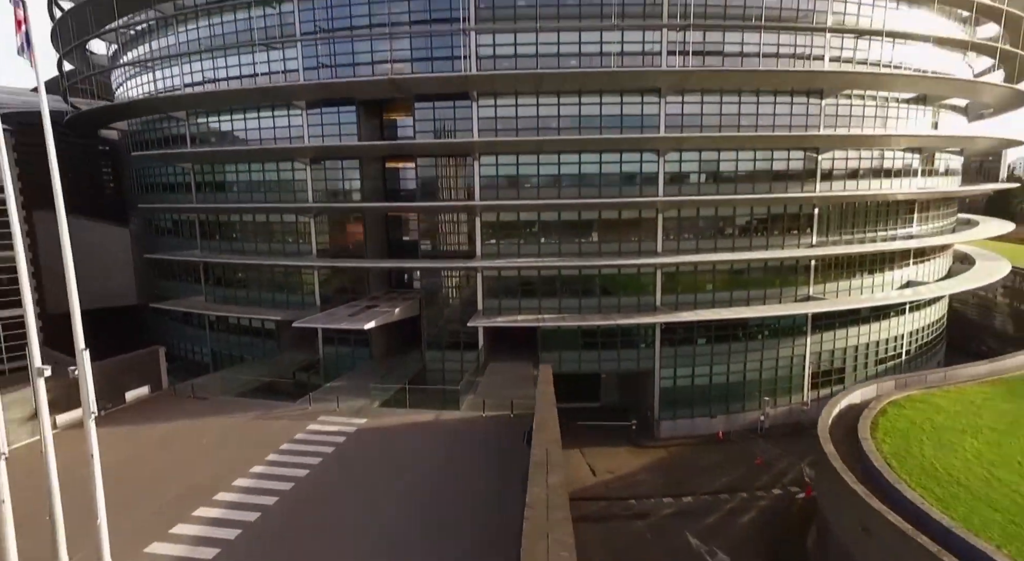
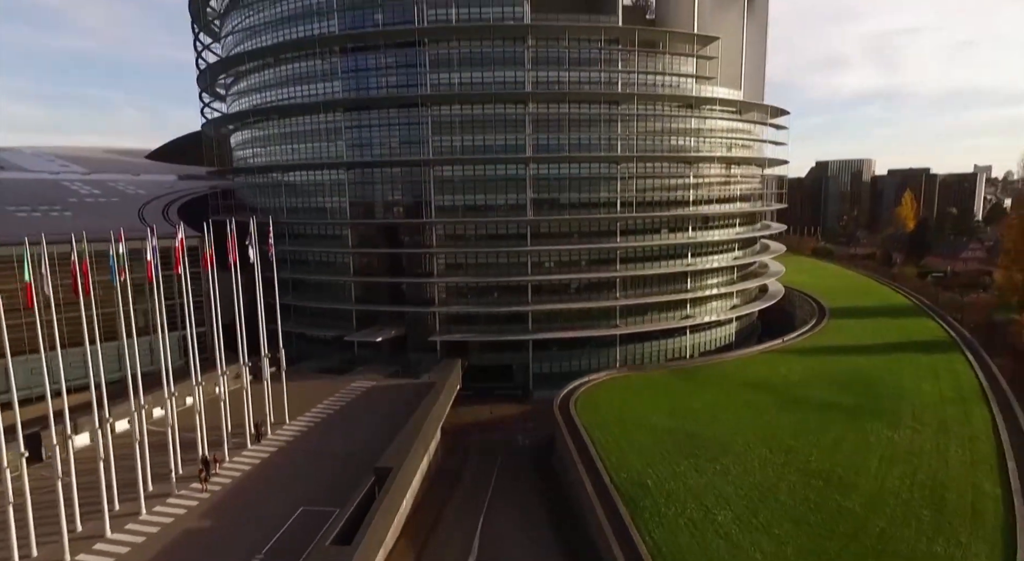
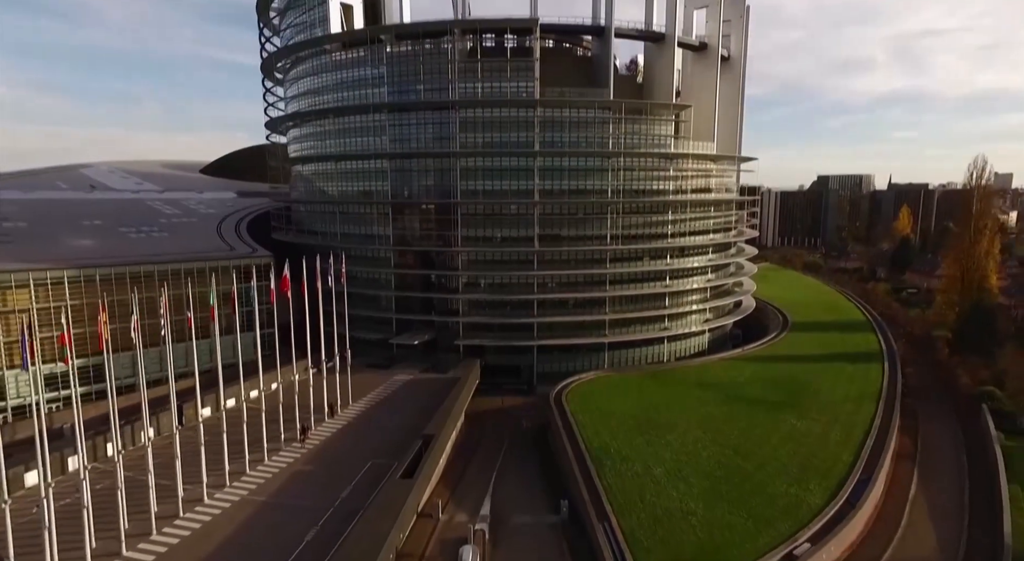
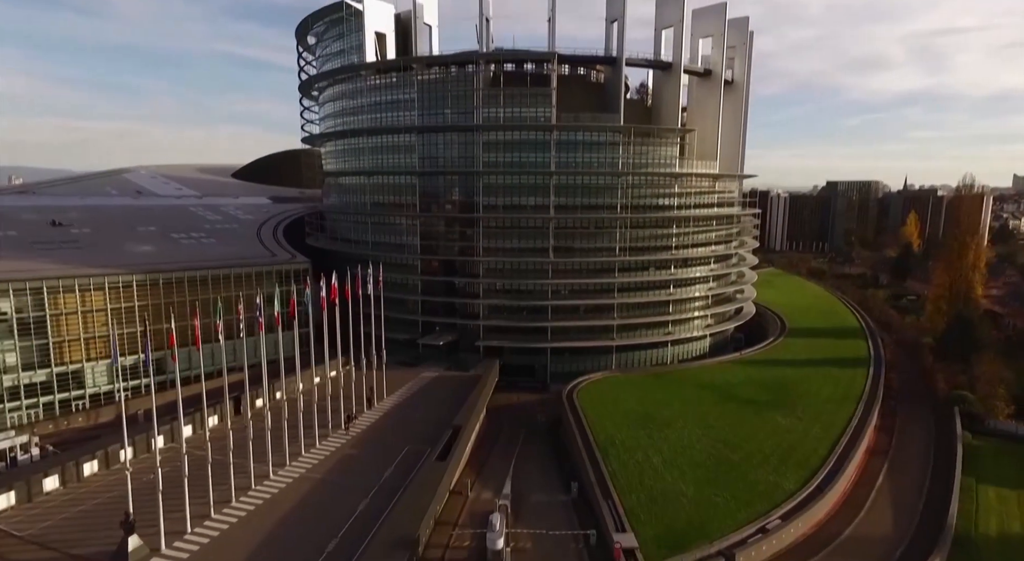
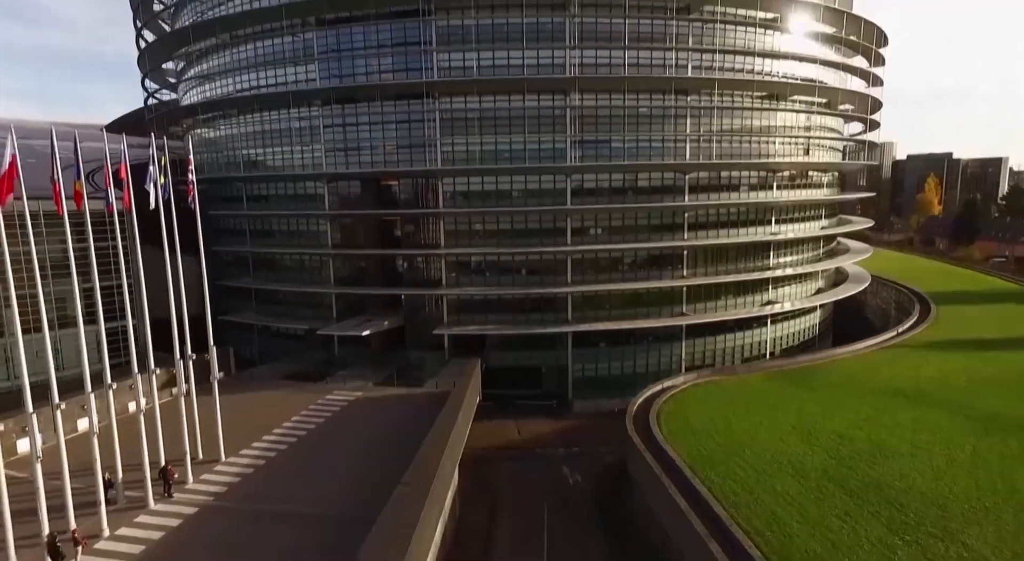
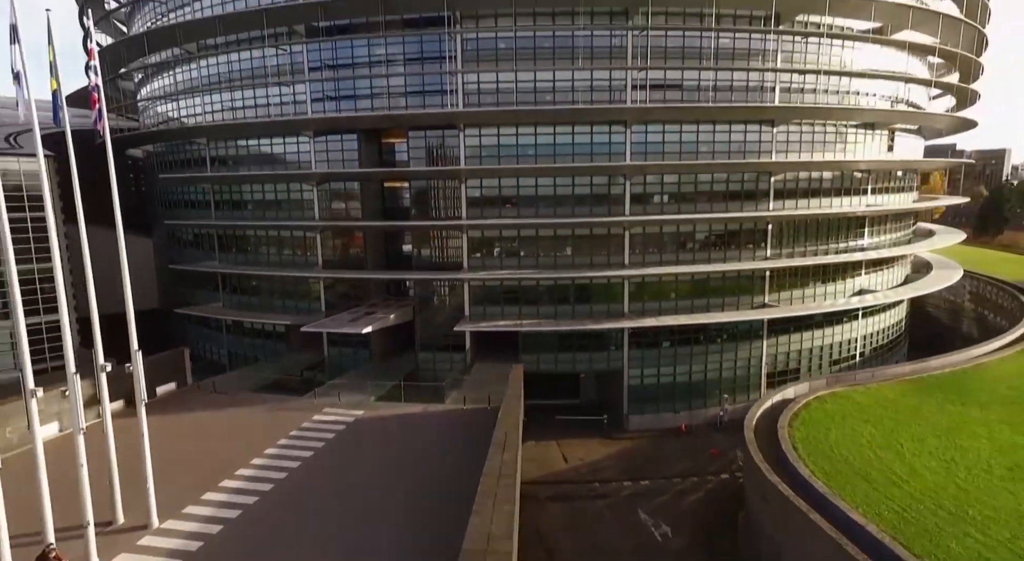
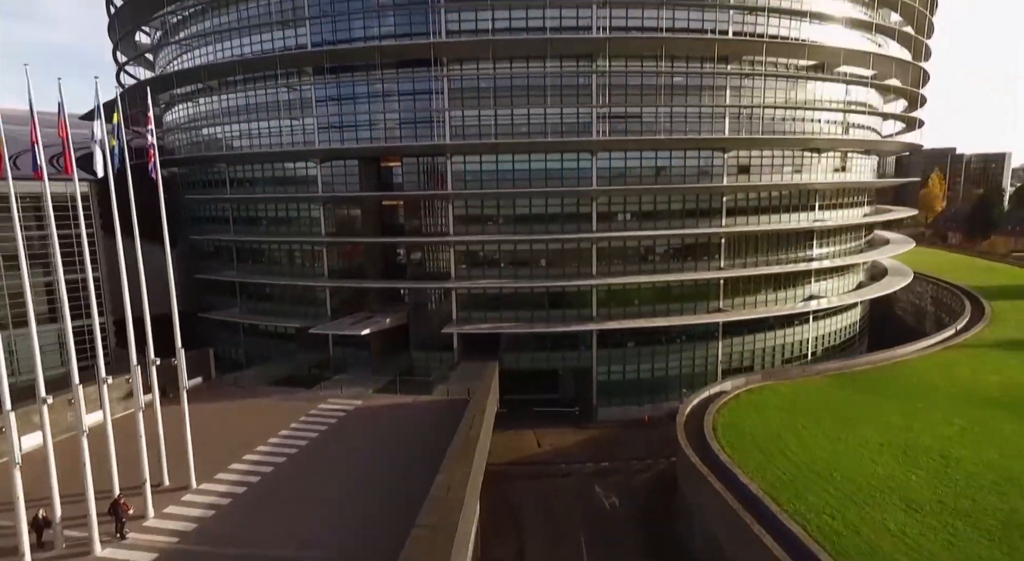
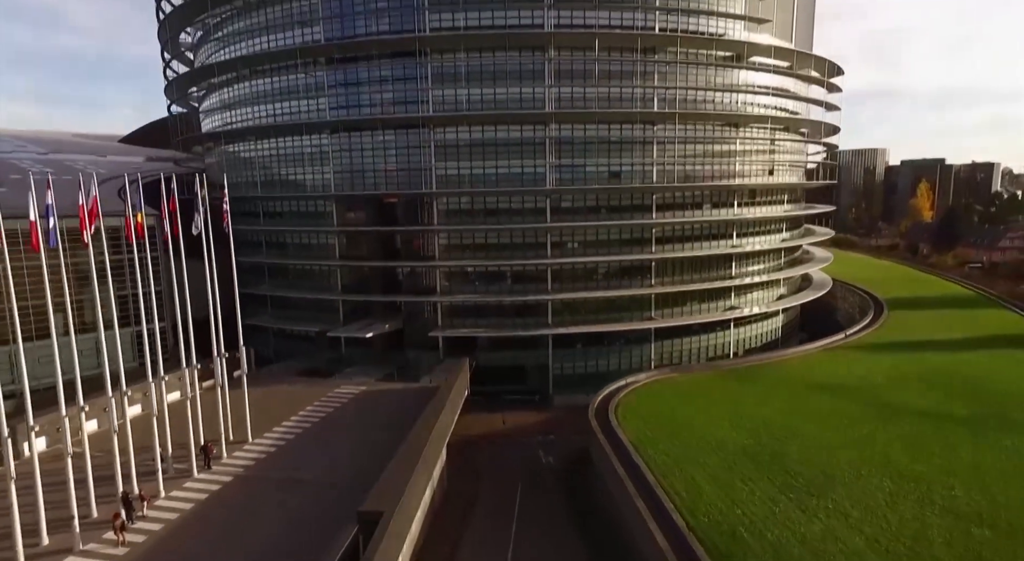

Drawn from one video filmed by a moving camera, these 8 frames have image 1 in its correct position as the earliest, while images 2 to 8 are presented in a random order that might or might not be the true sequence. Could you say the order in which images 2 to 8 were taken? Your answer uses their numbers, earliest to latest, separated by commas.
6, 7, 5, 8, 2, 3, 4
